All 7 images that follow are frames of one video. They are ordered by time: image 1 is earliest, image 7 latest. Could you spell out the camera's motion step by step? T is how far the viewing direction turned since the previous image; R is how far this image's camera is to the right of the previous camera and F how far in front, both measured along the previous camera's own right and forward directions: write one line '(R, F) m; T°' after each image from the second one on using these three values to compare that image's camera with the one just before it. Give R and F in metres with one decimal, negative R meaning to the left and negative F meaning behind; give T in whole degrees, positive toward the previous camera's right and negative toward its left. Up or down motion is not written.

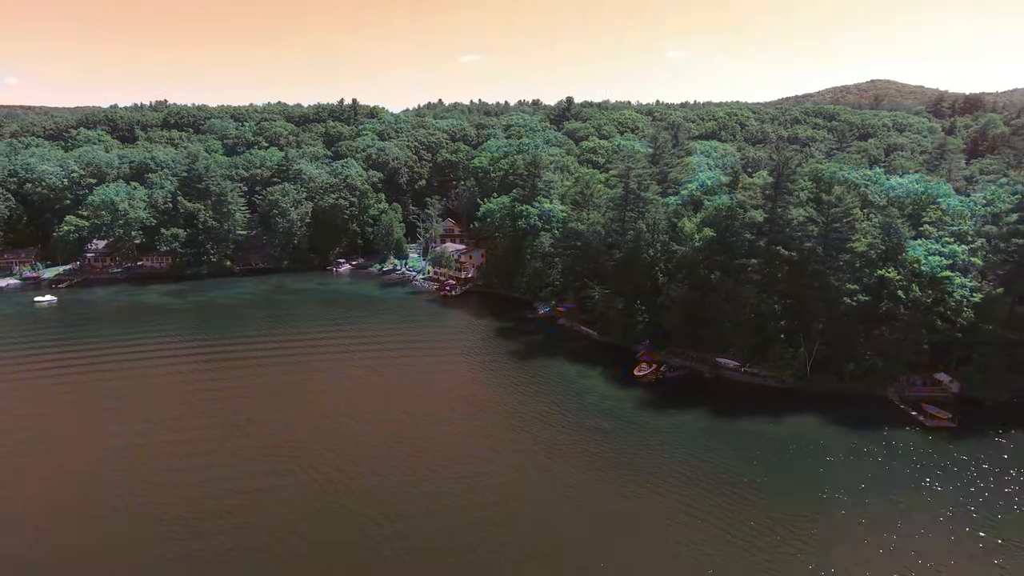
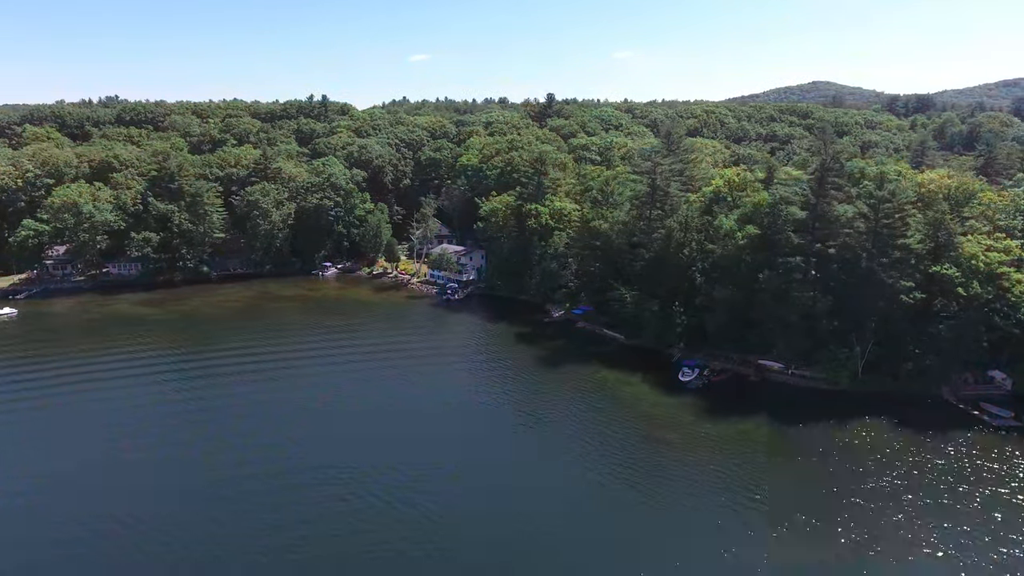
(-5.3, +2.9) m; +4°
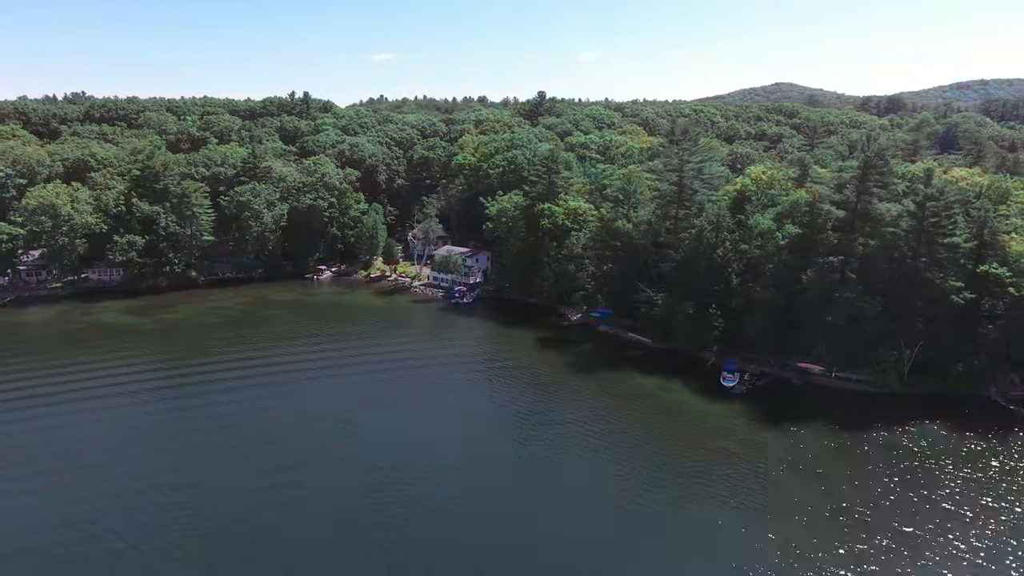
(-4.0, +2.2) m; +3°
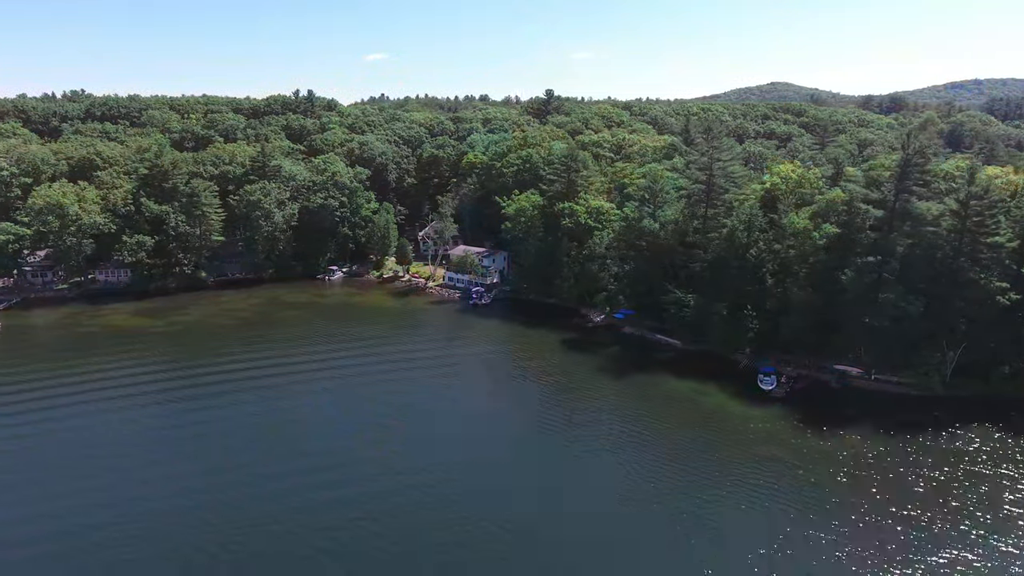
(-2.2, +1.0) m; +1°
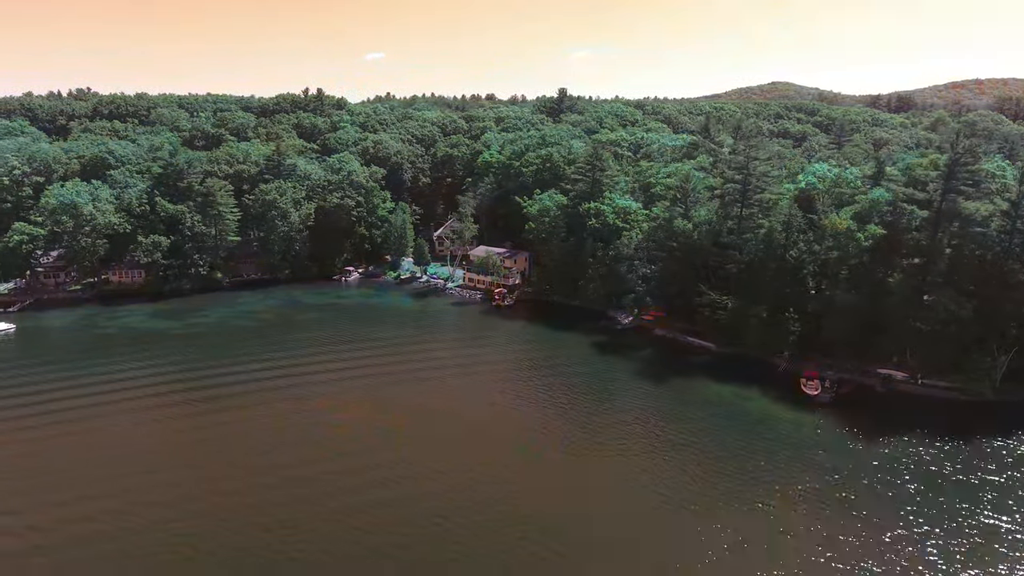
(-2.2, +1.0) m; 0°
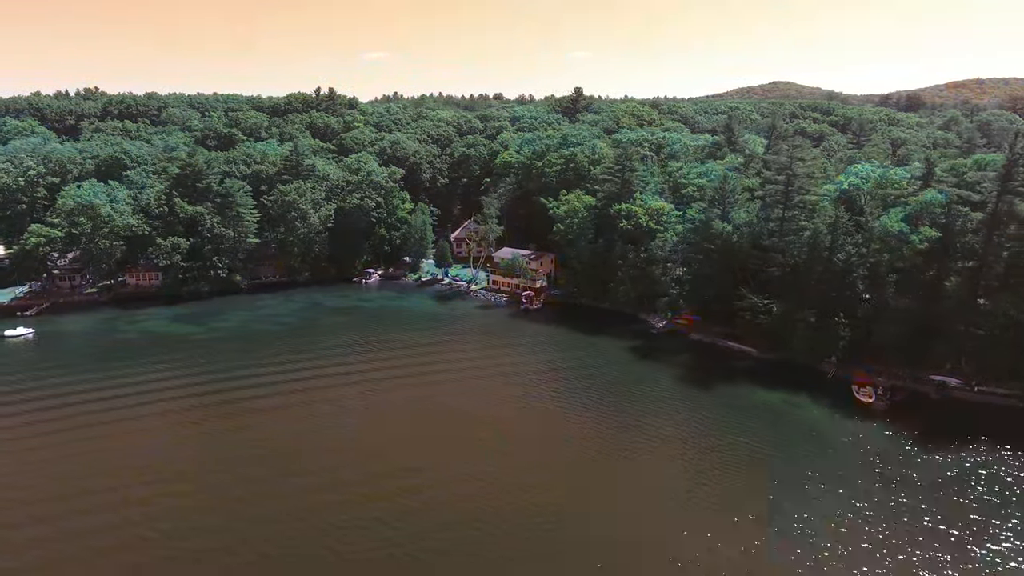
(-2.5, +1.1) m; 0°
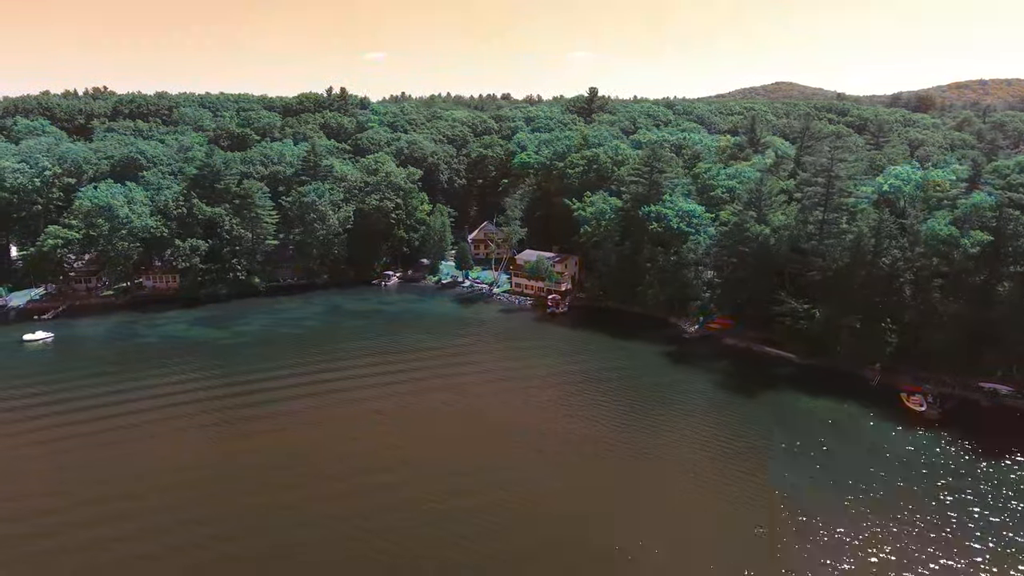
(-2.2, +1.0) m; 0°
